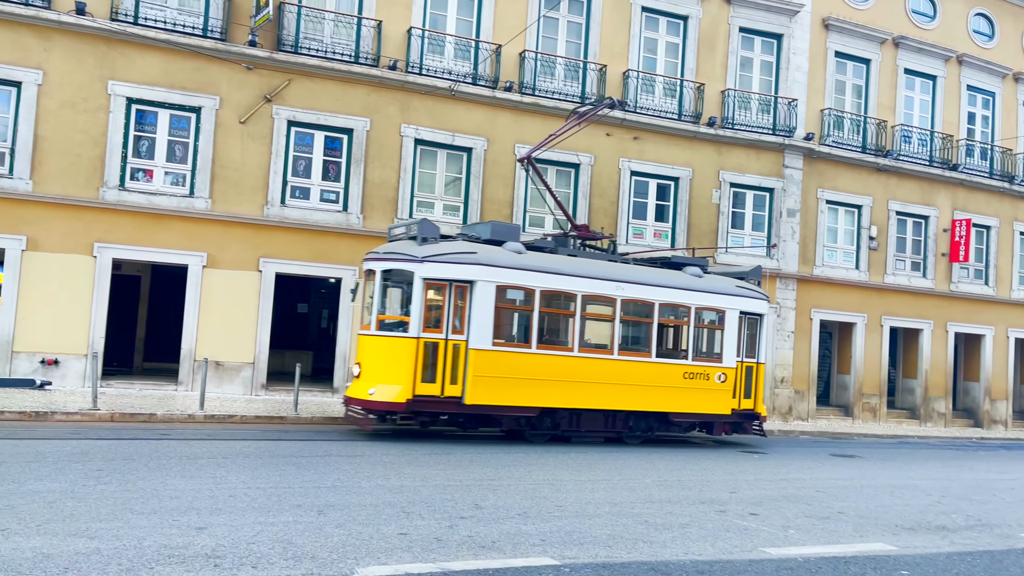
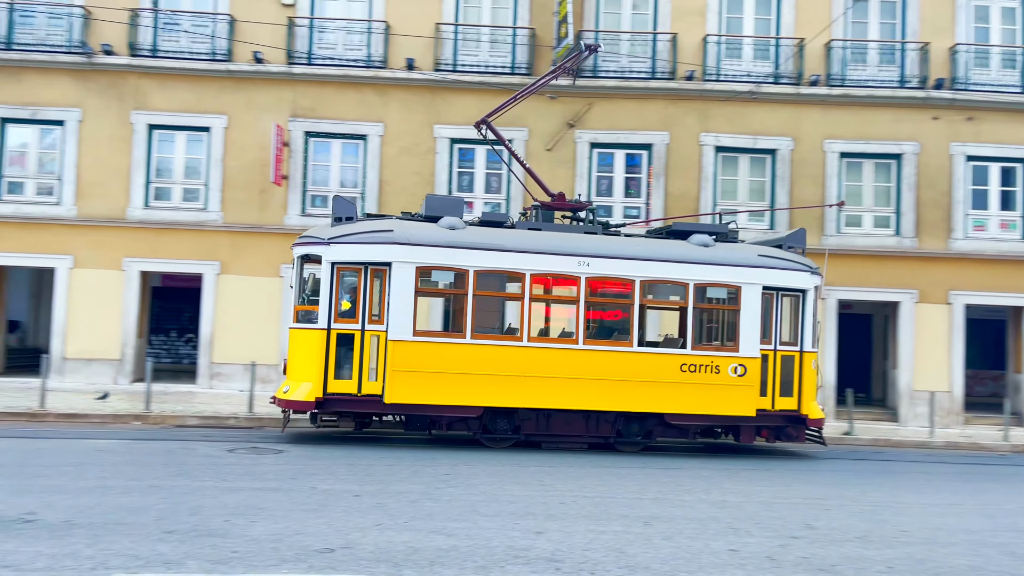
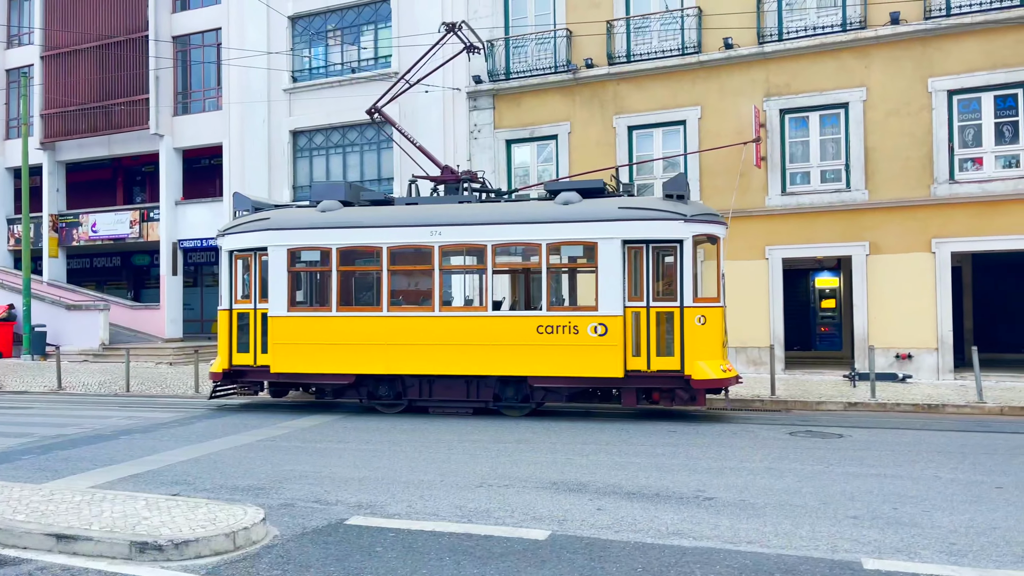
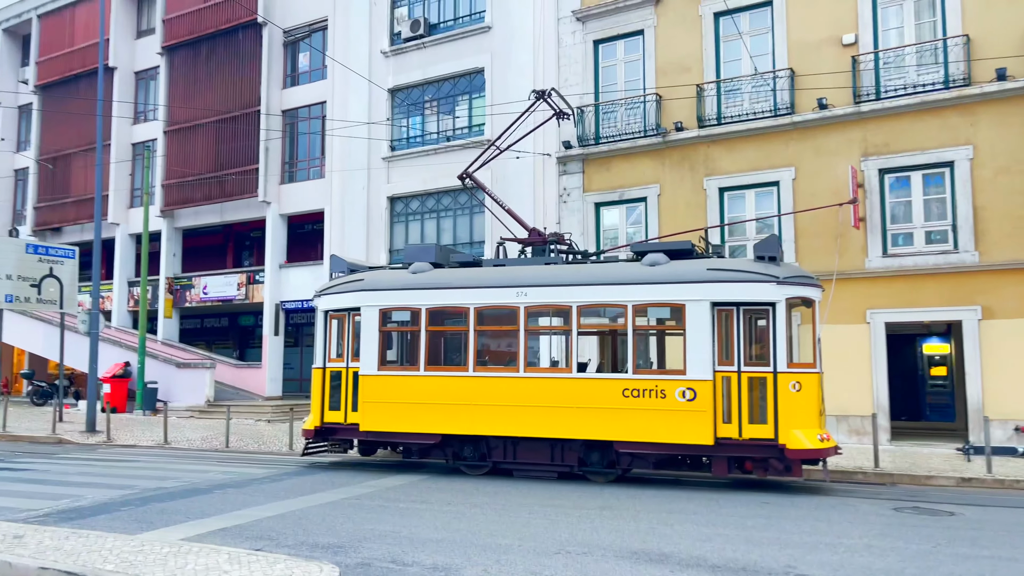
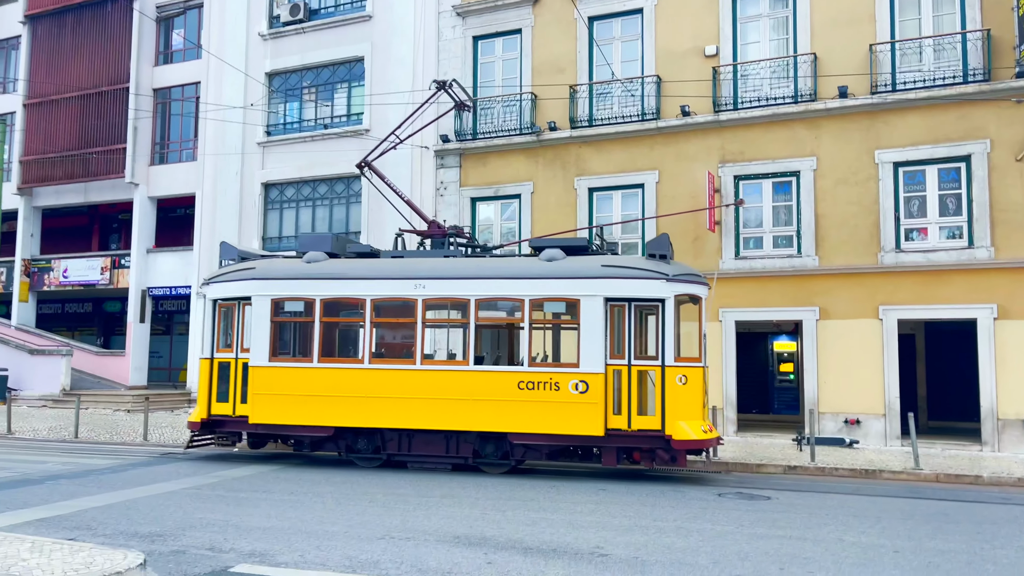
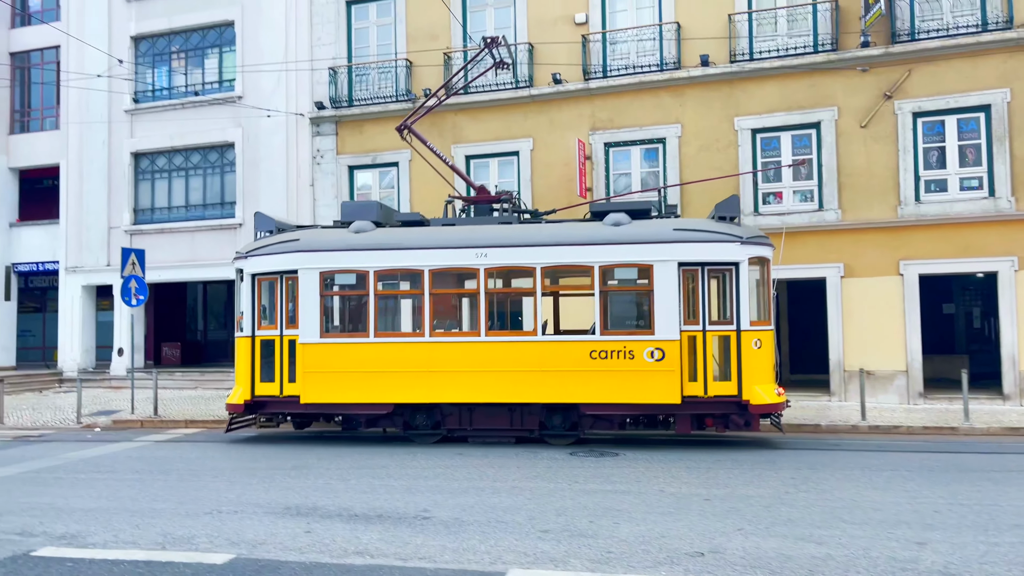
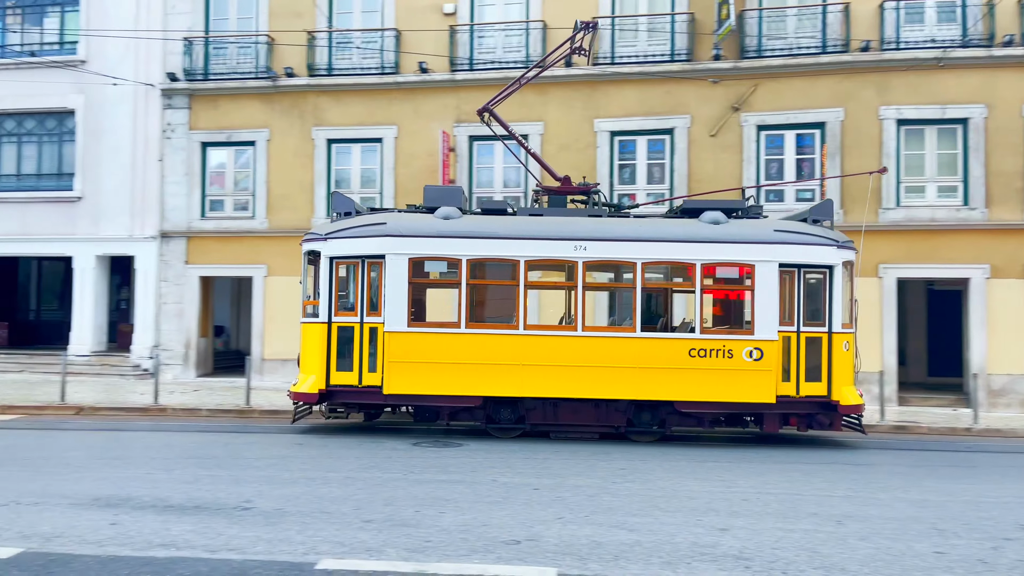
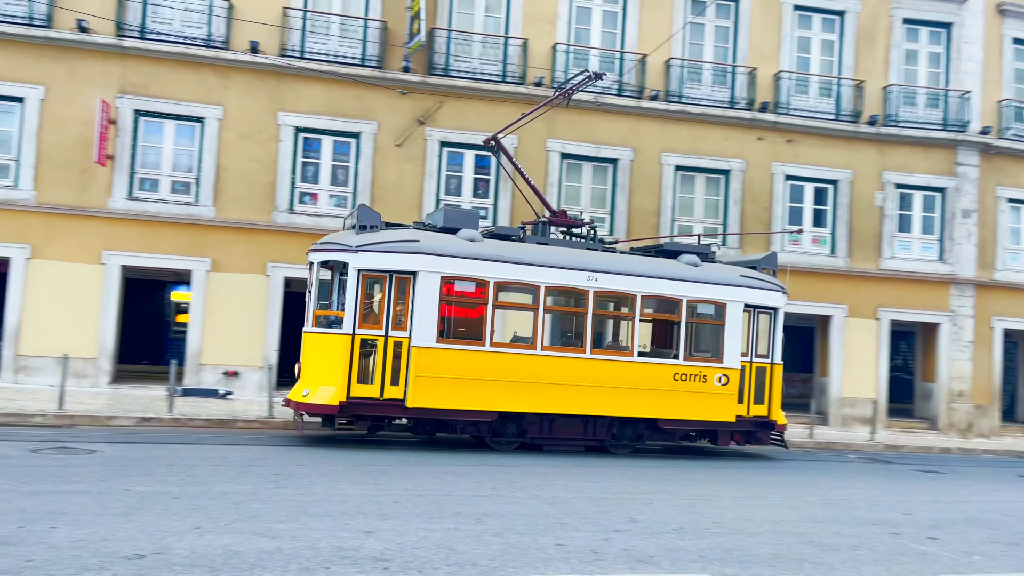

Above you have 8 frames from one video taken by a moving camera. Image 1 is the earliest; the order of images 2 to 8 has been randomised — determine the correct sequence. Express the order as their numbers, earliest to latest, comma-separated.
8, 2, 7, 6, 5, 4, 3
